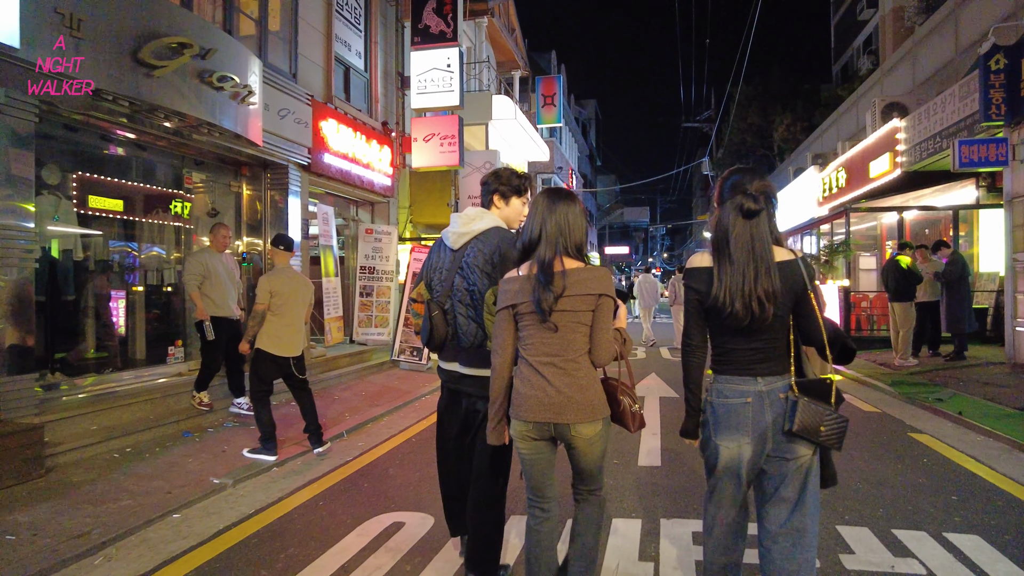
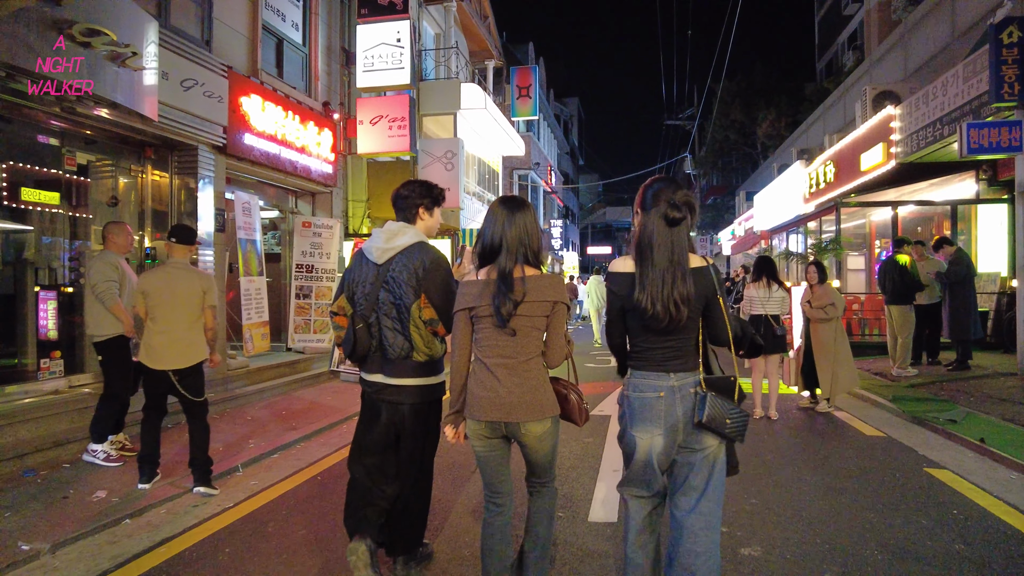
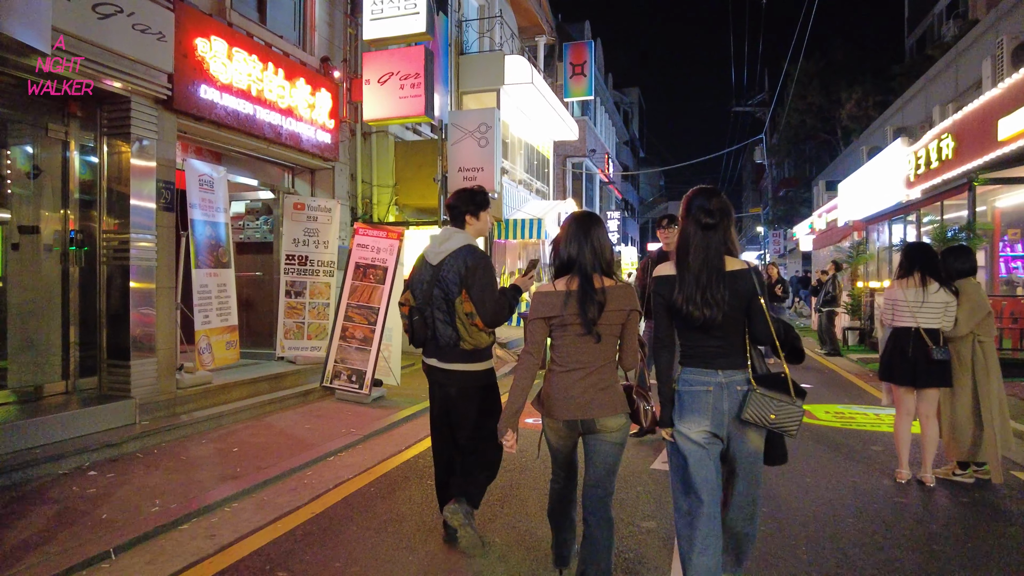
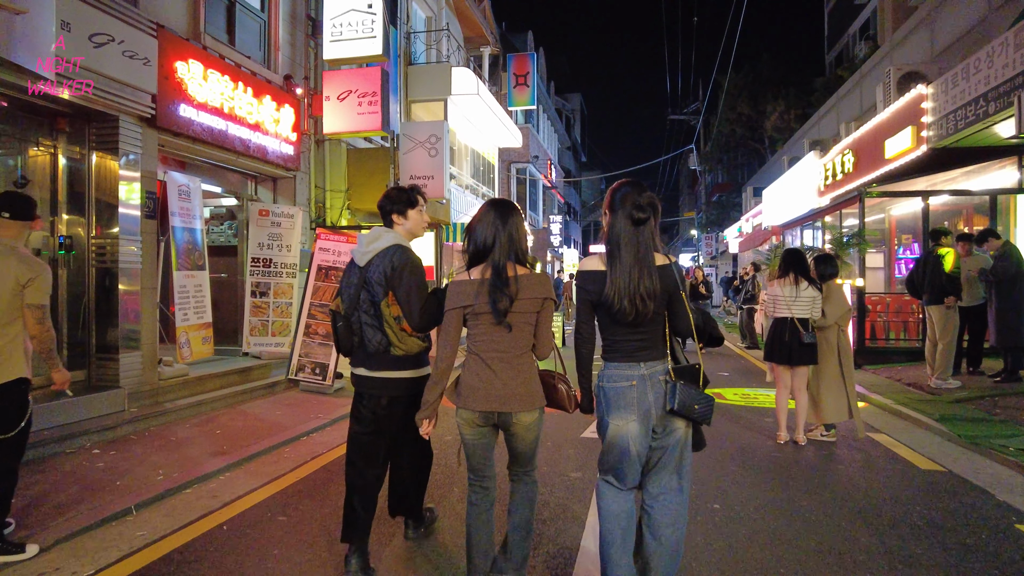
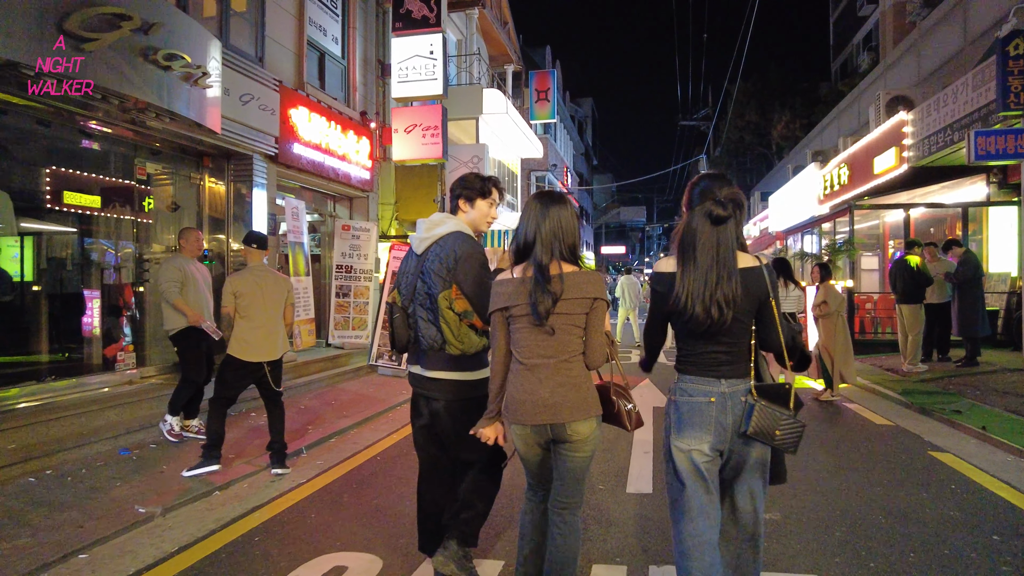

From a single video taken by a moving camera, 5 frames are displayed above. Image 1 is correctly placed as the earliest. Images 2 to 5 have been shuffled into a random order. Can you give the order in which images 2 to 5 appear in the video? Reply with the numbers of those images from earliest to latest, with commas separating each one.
5, 2, 4, 3
